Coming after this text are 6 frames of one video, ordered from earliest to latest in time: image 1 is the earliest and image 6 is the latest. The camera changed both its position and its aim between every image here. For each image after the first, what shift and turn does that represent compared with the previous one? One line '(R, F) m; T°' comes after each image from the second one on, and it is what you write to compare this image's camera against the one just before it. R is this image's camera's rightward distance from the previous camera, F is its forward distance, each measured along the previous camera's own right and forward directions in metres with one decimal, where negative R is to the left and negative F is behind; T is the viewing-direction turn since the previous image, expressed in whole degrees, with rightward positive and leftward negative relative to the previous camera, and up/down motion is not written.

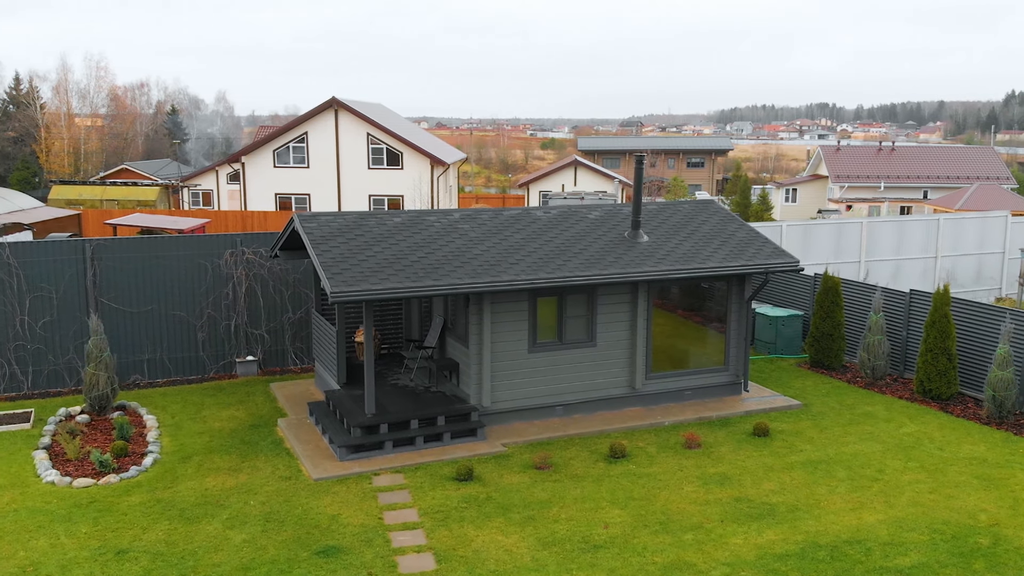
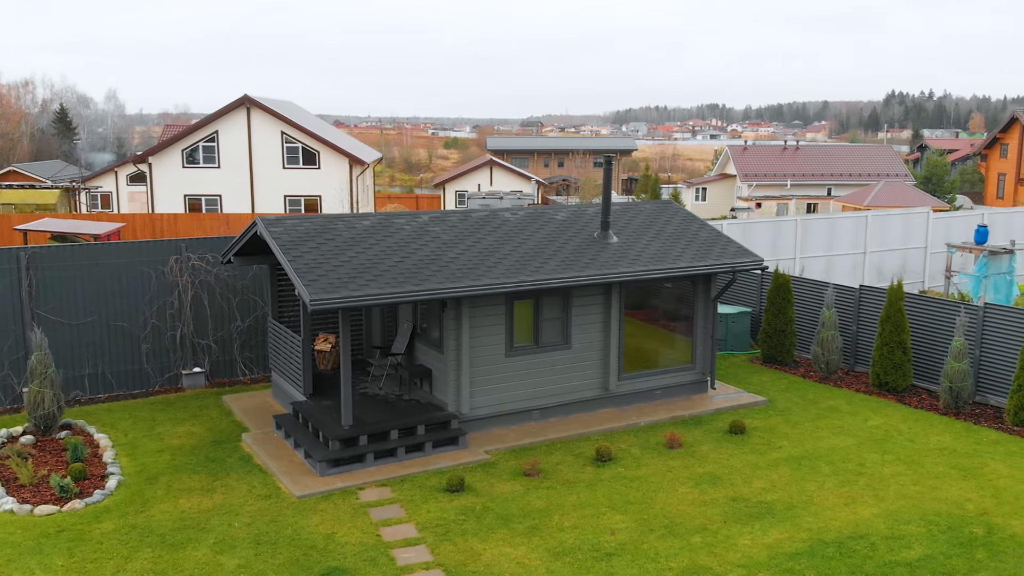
(-0.9, +0.3) m; +6°
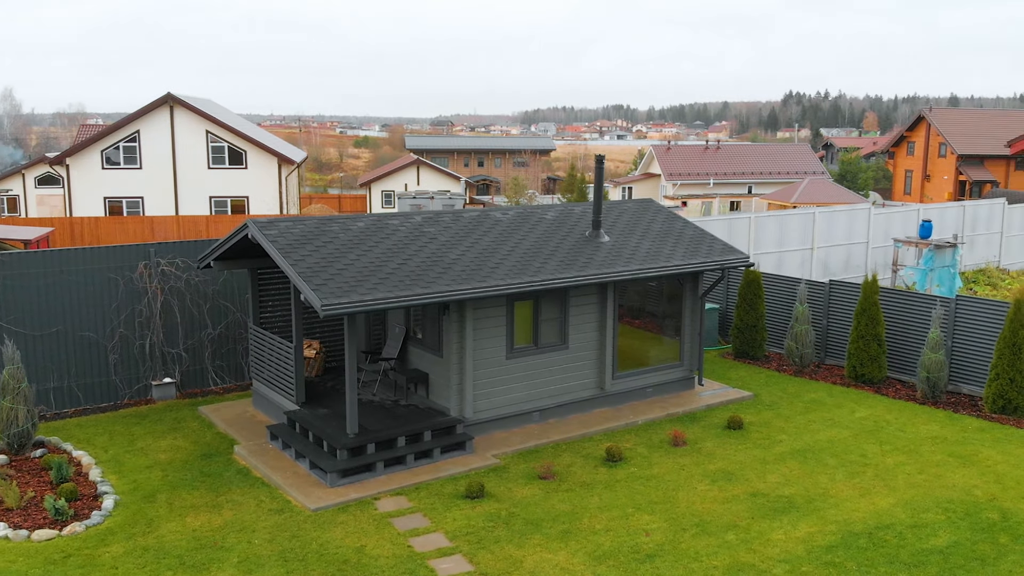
(-1.1, +0.2) m; +6°
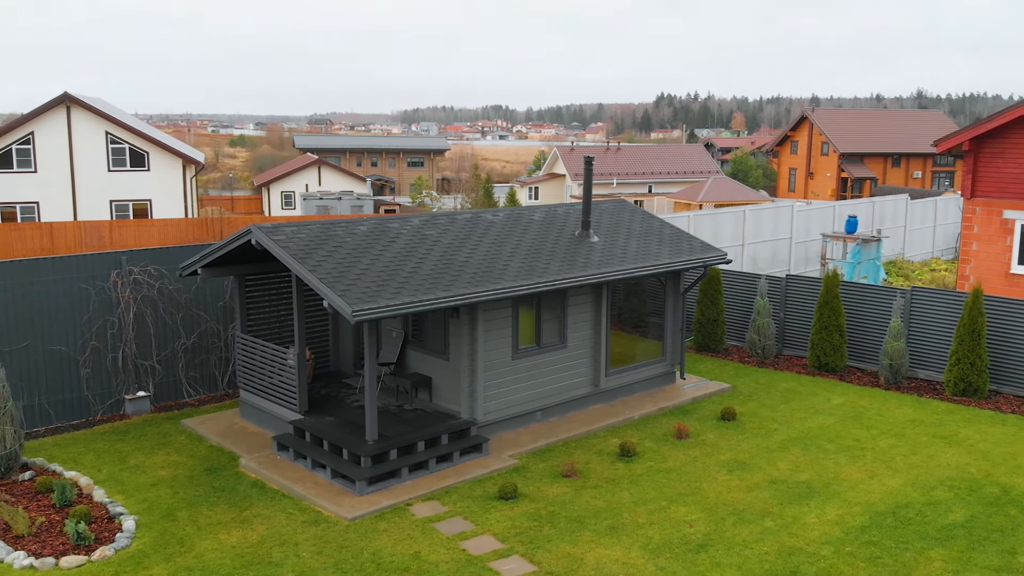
(-1.5, 0.0) m; +8°
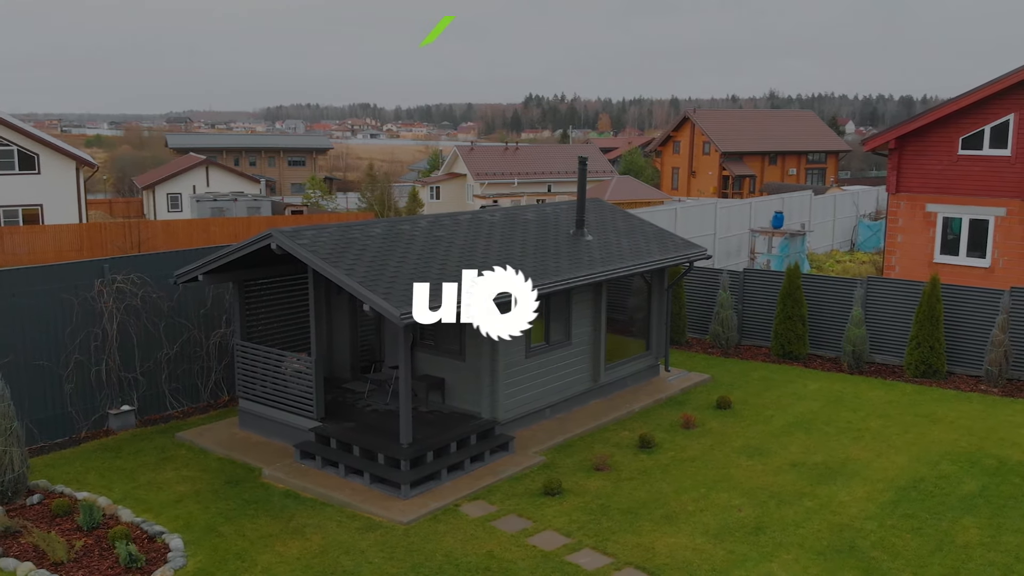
(-1.7, 0.0) m; +8°
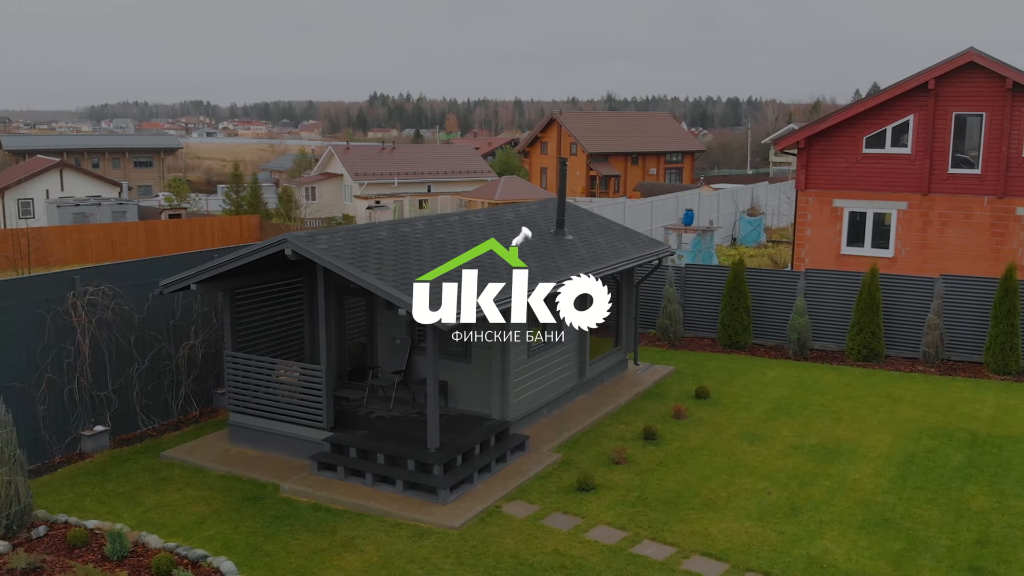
(-1.8, +0.1) m; +10°
